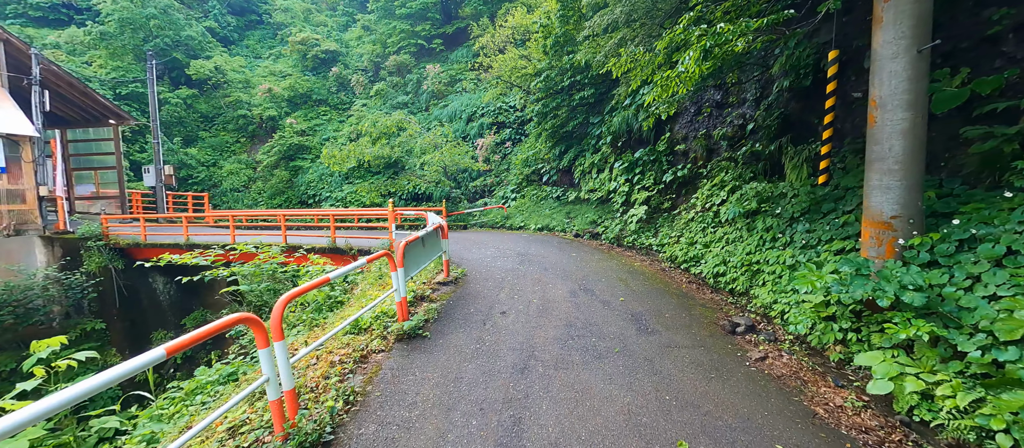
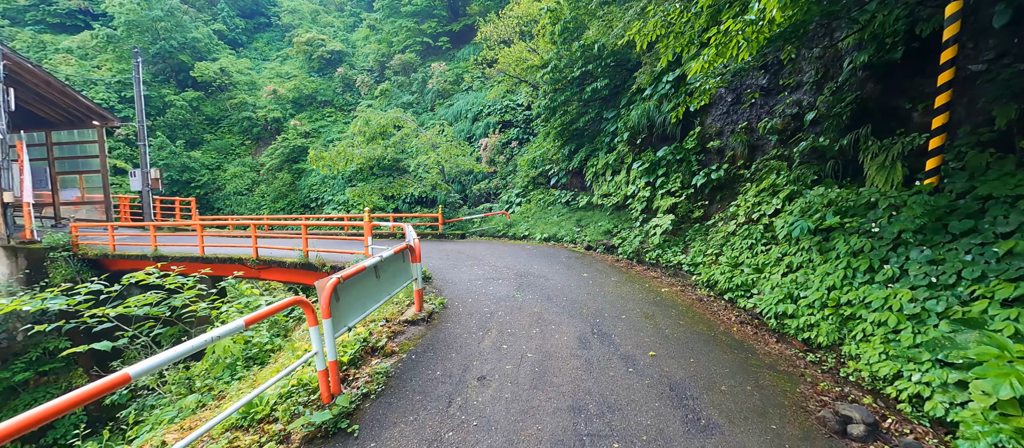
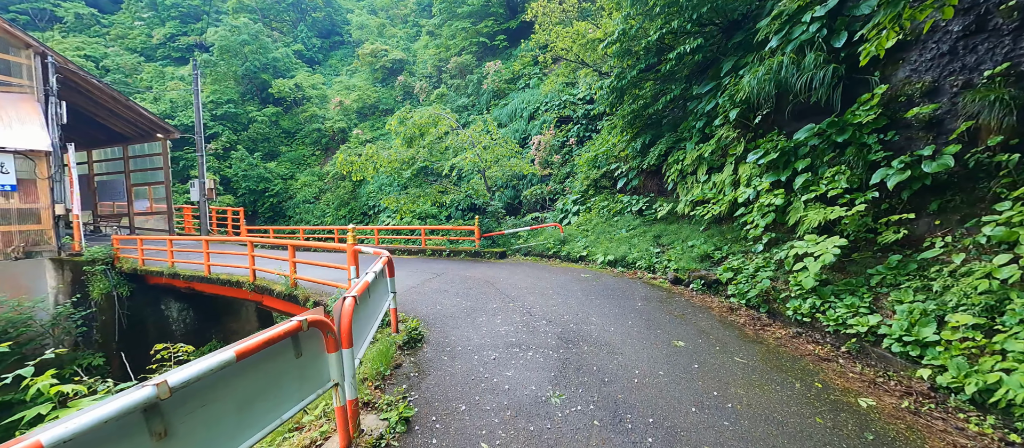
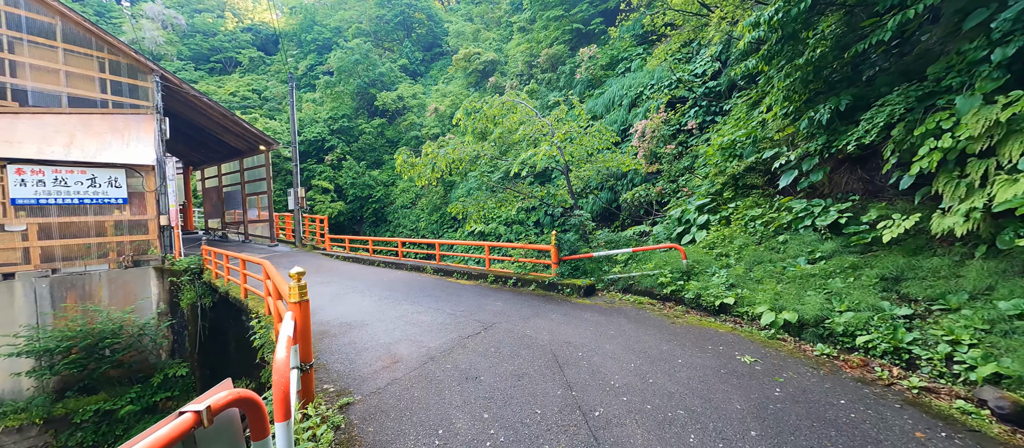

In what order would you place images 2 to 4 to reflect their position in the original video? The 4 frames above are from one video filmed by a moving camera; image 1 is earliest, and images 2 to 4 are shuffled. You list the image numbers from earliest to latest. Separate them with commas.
2, 3, 4
